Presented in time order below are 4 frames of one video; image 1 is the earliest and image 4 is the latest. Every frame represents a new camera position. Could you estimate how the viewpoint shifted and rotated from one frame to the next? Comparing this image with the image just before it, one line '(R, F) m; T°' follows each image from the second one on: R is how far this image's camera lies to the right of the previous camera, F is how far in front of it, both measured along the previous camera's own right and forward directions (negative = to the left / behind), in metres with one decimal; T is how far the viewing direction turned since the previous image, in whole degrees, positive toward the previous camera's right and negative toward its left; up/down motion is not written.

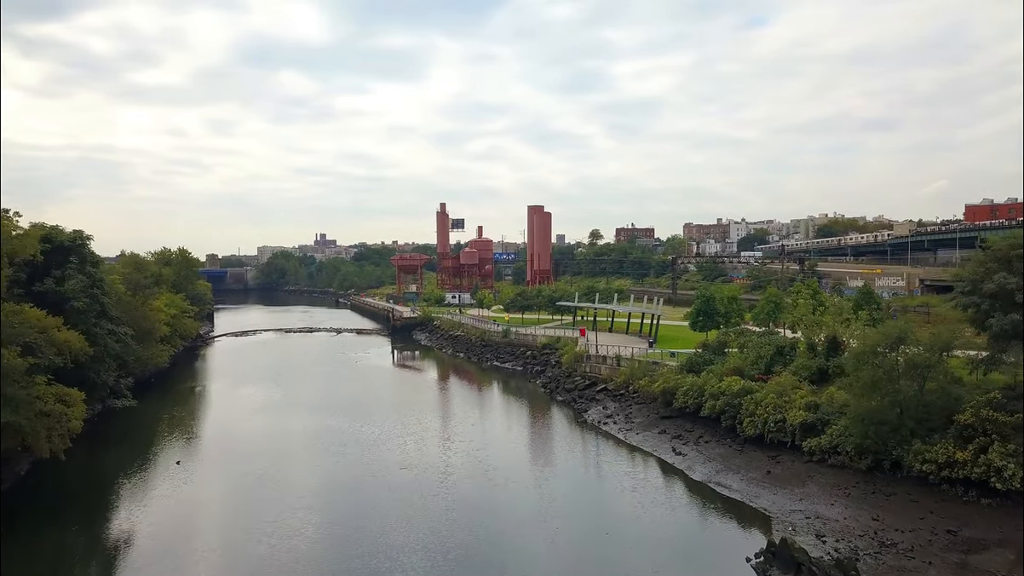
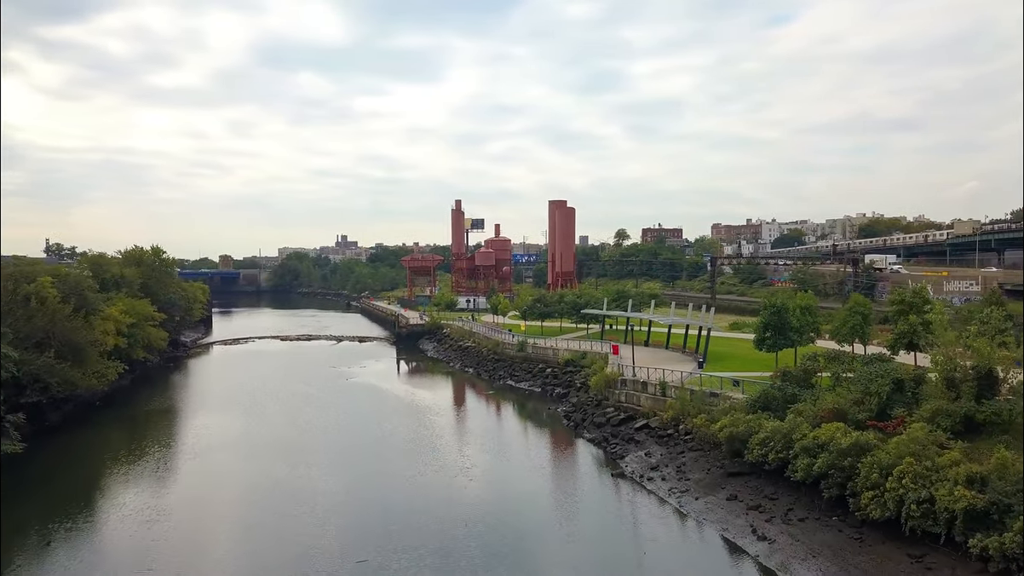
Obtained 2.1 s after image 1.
(+0.3, +6.2) m; -2°
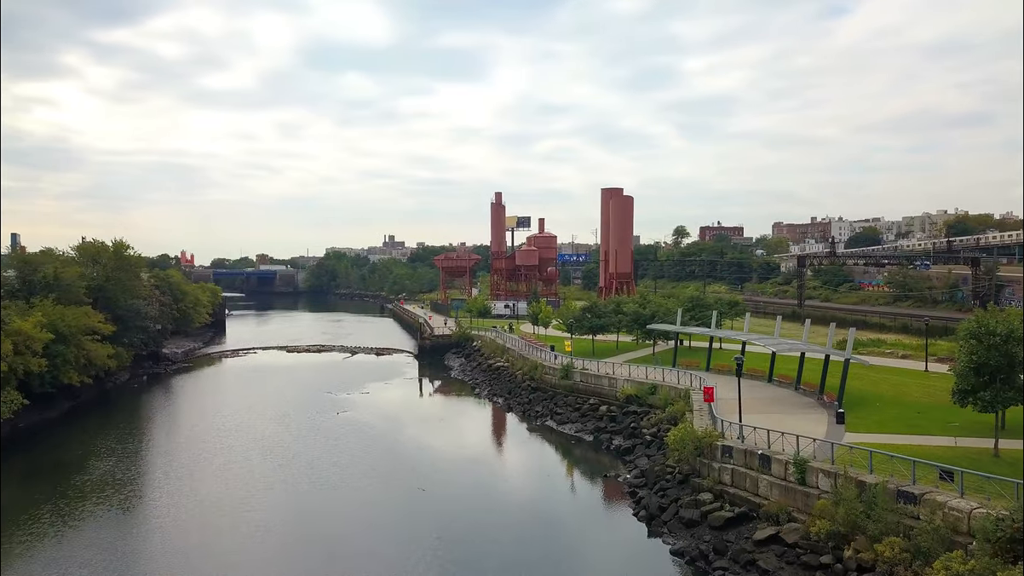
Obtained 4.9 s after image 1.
(+0.3, +8.8) m; -4°
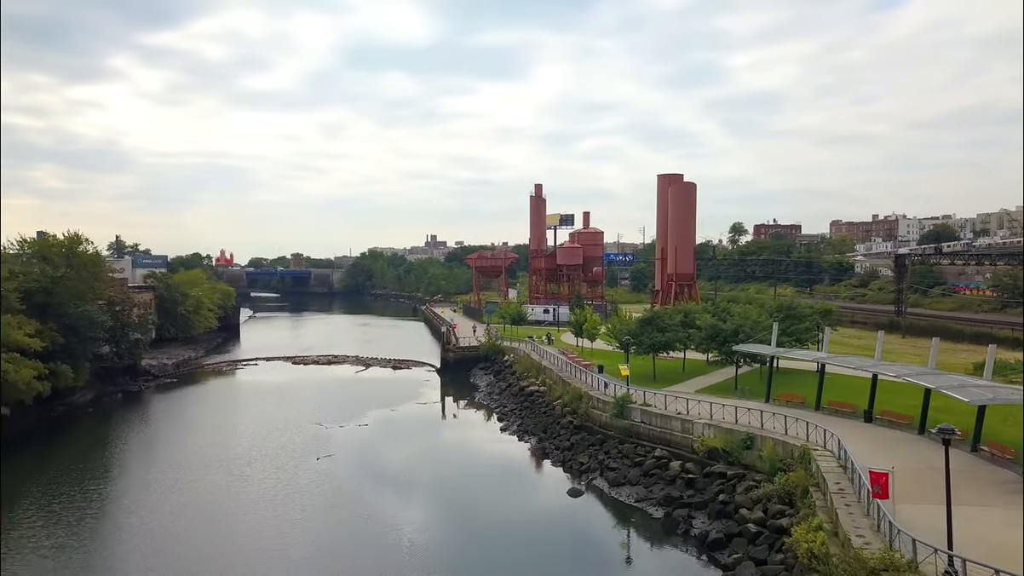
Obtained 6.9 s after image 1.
(+0.2, +6.8) m; -4°
